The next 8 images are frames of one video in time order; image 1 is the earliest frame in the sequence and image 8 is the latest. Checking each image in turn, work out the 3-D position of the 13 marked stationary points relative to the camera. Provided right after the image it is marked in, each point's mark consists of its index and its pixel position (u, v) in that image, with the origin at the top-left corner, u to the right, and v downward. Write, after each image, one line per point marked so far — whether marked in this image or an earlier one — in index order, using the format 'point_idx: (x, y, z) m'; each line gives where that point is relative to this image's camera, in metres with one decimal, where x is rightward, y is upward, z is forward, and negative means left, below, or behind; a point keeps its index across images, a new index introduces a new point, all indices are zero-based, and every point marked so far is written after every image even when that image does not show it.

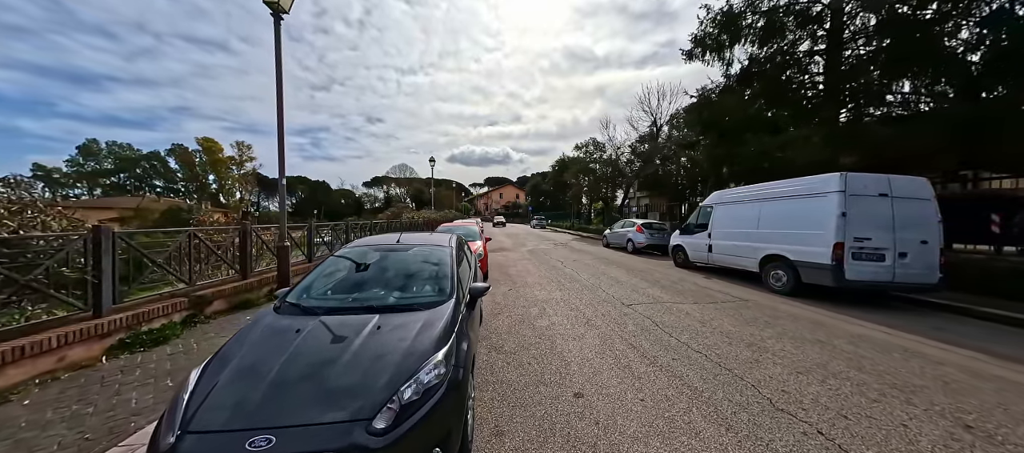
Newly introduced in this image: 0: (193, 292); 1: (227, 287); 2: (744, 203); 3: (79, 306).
0: (-5.1, -1.1, +4.6) m
1: (-5.1, -1.1, +5.2) m
2: (+6.1, +0.6, +7.7) m
3: (-5.0, -0.9, +3.4) m
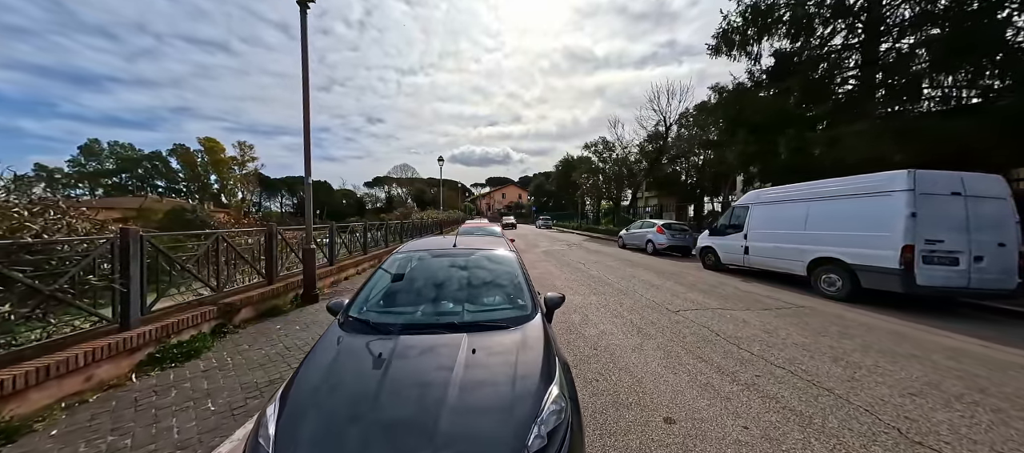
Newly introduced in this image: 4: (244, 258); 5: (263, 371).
0: (-4.3, -1.1, +4.3) m
1: (-4.3, -1.1, +4.9) m
2: (+6.9, +0.6, +7.4) m
3: (-4.3, -1.0, +3.0) m
4: (-4.5, -0.6, +4.9) m
5: (-2.8, -1.7, +3.3) m
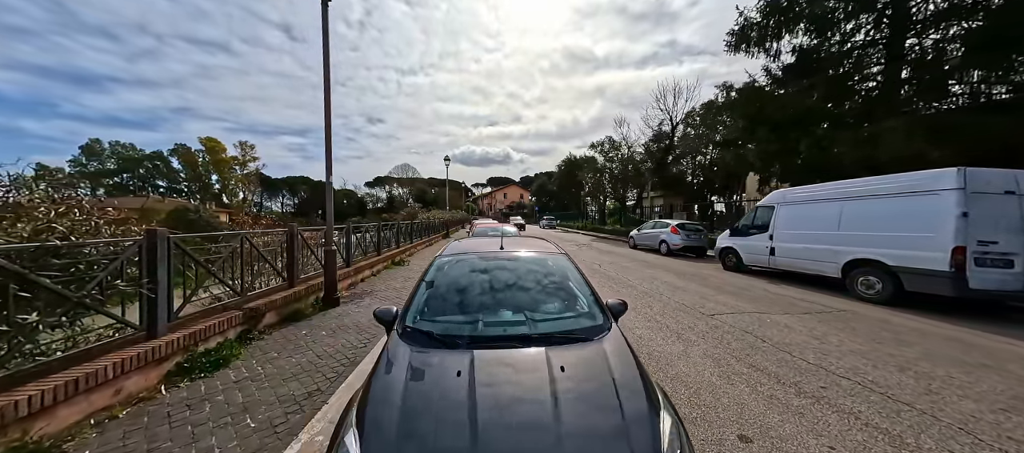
0: (-3.8, -1.1, +4.1) m
1: (-3.8, -1.1, +4.7) m
2: (+7.5, +0.6, +7.2) m
3: (-3.7, -1.0, +2.9) m
4: (-4.0, -0.6, +4.7) m
5: (-2.3, -1.7, +3.1) m
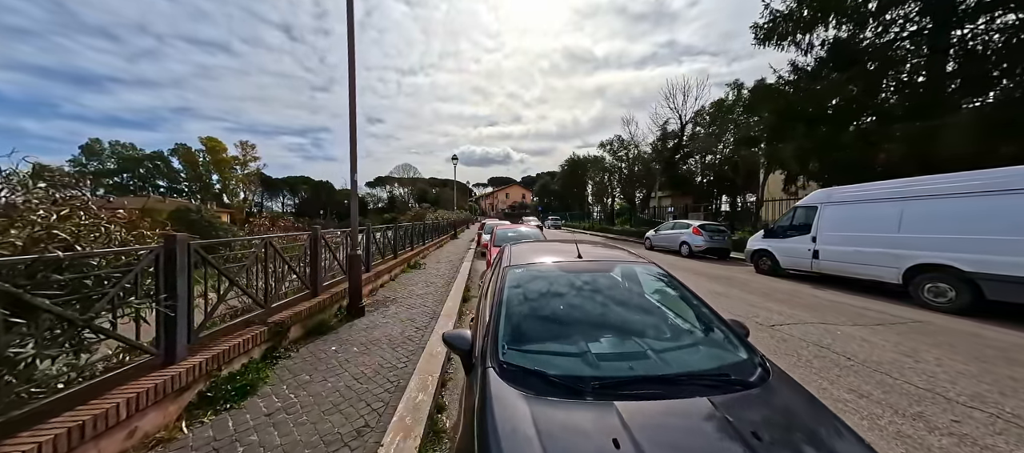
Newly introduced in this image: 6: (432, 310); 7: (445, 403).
0: (-3.1, -1.2, +3.7) m
1: (-3.0, -1.2, +4.2) m
2: (+8.2, +0.5, +6.7) m
3: (-3.0, -1.0, +2.4) m
4: (-3.2, -0.6, +4.3) m
5: (-1.6, -1.7, +2.6) m
6: (-1.6, -1.6, +5.6) m
7: (-0.7, -1.9, +3.2) m
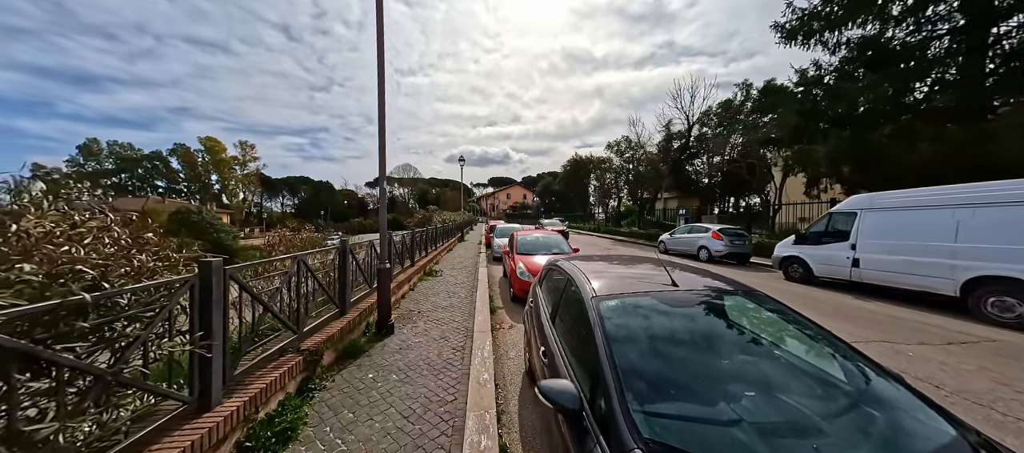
0: (-2.4, -1.3, +3.3) m
1: (-2.3, -1.4, +3.8) m
2: (+8.9, +0.3, +6.4) m
3: (-2.3, -1.2, +2.0) m
4: (-2.6, -0.8, +3.9) m
5: (-0.9, -1.9, +2.3) m
6: (-0.9, -1.8, +5.3) m
7: (0.0, -2.1, +2.8) m
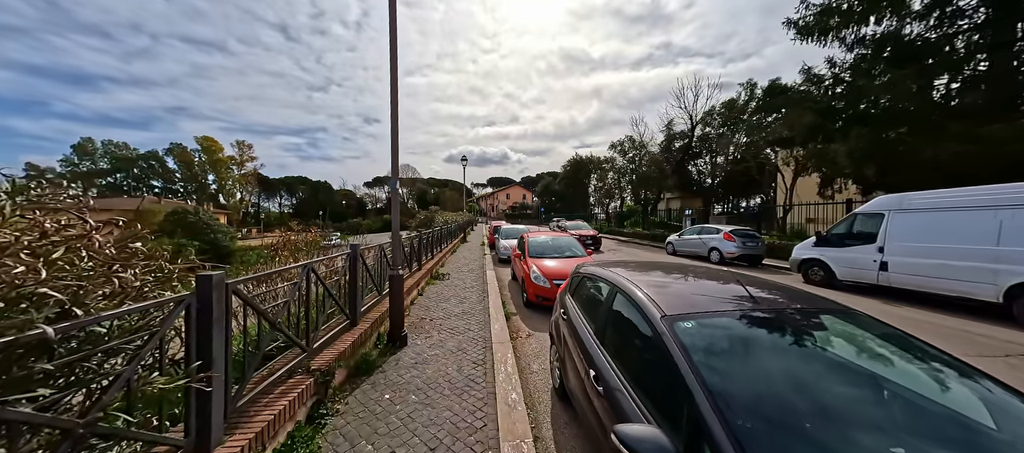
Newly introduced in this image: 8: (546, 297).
0: (-2.0, -1.4, +2.9) m
1: (-2.0, -1.4, +3.5) m
2: (+9.2, +0.3, +6.1) m
3: (-1.9, -1.2, +1.7) m
4: (-2.2, -0.8, +3.5) m
5: (-0.5, -1.9, +1.9) m
6: (-0.5, -1.9, +4.9) m
7: (+0.3, -2.1, +2.5) m
8: (+0.8, -1.6, +6.7) m
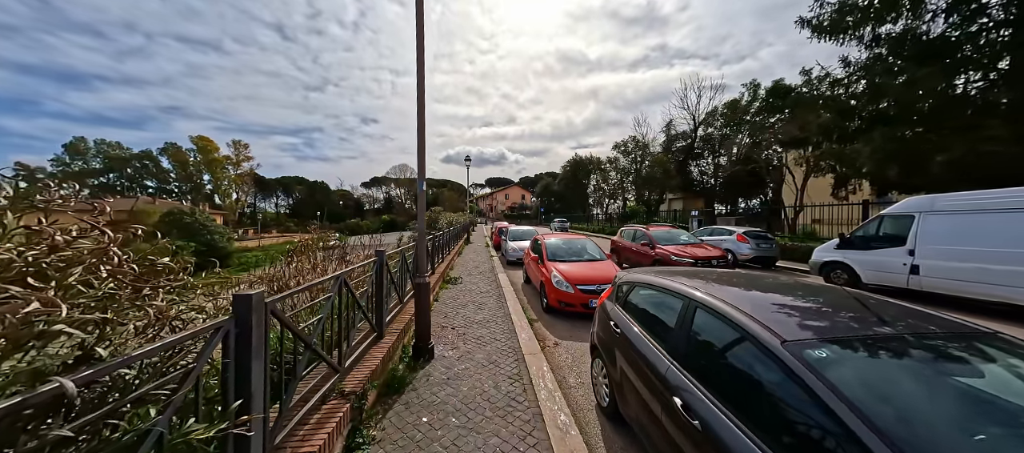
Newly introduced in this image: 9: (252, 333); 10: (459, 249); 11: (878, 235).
0: (-1.5, -1.4, +2.6) m
1: (-1.5, -1.5, +3.2) m
2: (+9.7, +0.2, +5.9) m
3: (-1.4, -1.3, +1.4) m
4: (-1.7, -0.9, +3.2) m
5: (0.0, -2.0, +1.6) m
6: (-0.1, -1.9, +4.6) m
7: (+0.8, -2.2, +2.2) m
8: (+1.3, -1.7, +6.4) m
9: (-1.4, -0.6, +1.5) m
10: (-3.2, -1.4, +17.5) m
11: (+9.6, -0.2, +7.6) m
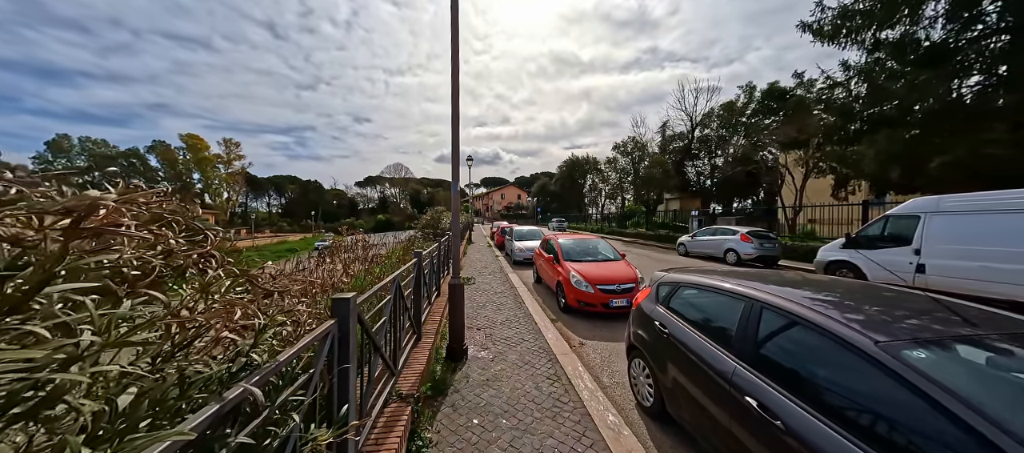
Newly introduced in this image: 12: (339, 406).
0: (-1.0, -1.5, +2.6) m
1: (-1.0, -1.5, +3.2) m
2: (+10.2, +0.2, +6.1) m
3: (-0.9, -1.3, +1.3) m
4: (-1.2, -0.9, +3.2) m
5: (+0.5, -2.0, +1.7) m
6: (+0.4, -1.9, +4.6) m
7: (+1.3, -2.2, +2.2) m
8: (+1.7, -1.7, +6.5) m
9: (-0.8, -0.6, +1.5) m
10: (-3.0, -1.4, +17.4) m
11: (+10.1, -0.2, +7.8) m
12: (-0.9, -0.9, +1.4) m
